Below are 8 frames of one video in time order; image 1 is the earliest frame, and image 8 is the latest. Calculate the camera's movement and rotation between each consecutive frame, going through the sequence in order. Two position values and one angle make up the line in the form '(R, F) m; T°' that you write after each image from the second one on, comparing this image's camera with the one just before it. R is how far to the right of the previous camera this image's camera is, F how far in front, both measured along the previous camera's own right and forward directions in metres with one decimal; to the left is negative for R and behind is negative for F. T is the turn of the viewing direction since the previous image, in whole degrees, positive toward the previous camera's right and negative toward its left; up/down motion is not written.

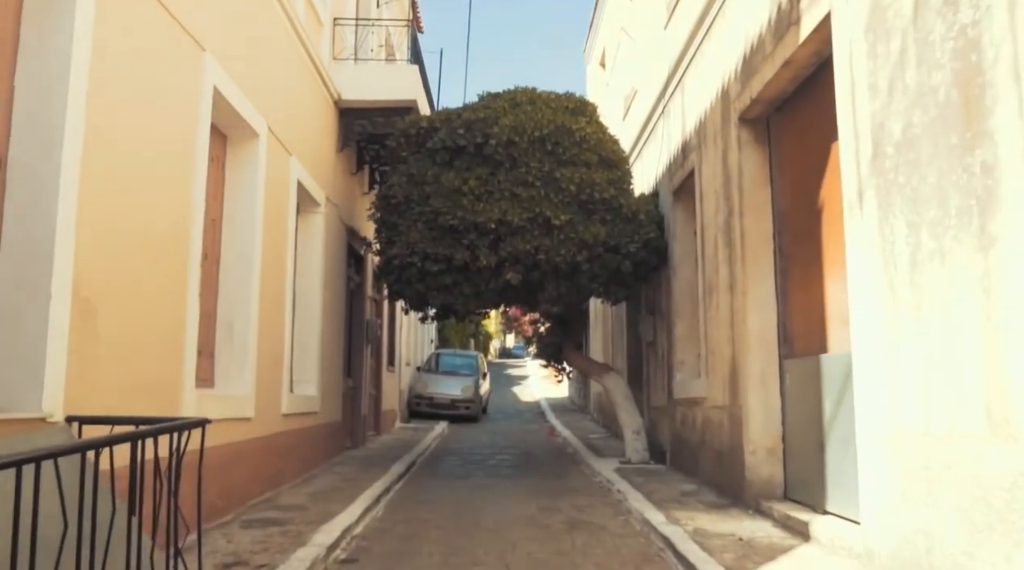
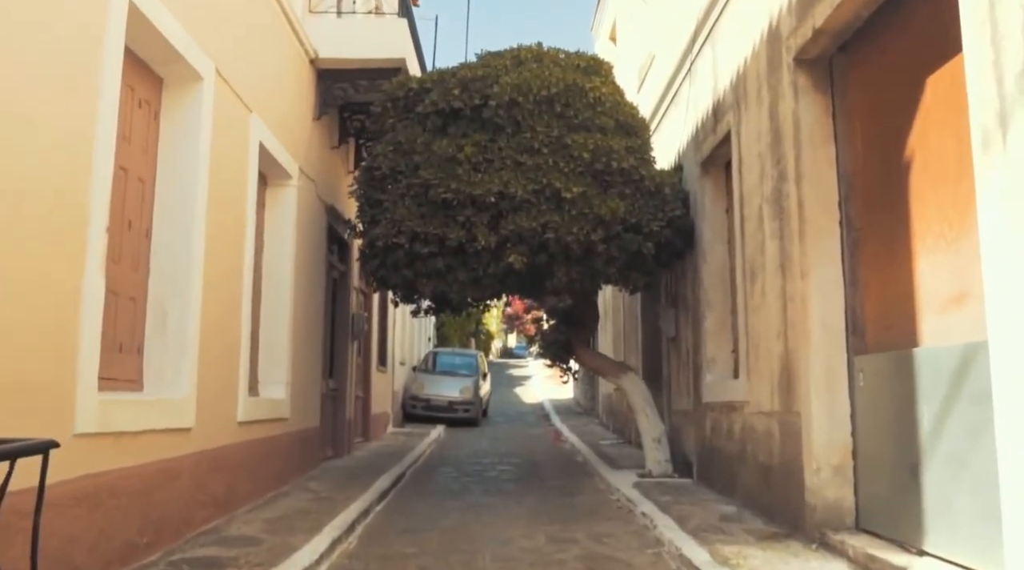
(0.0, +1.6) m; 0°
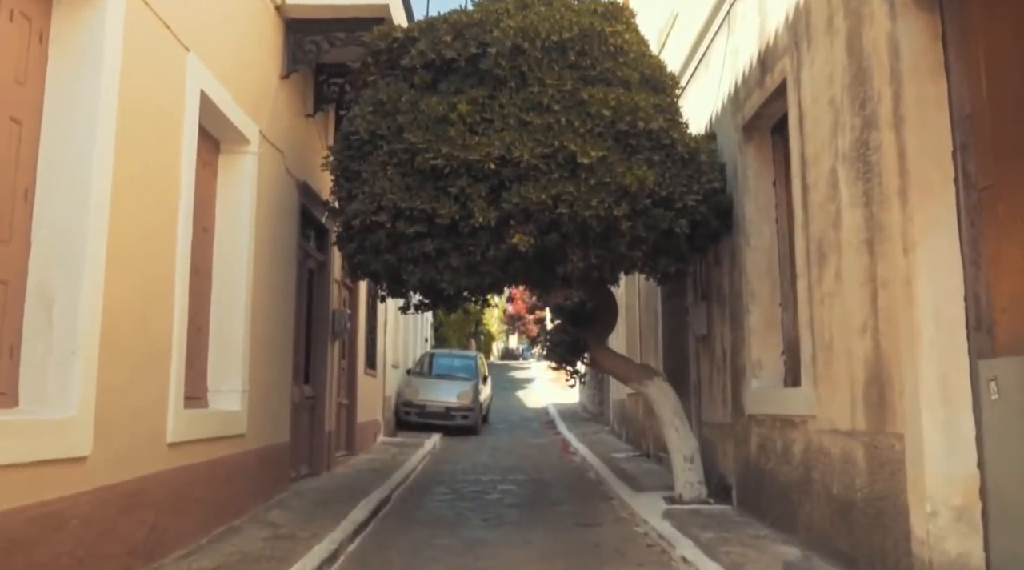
(0.0, +1.7) m; 0°
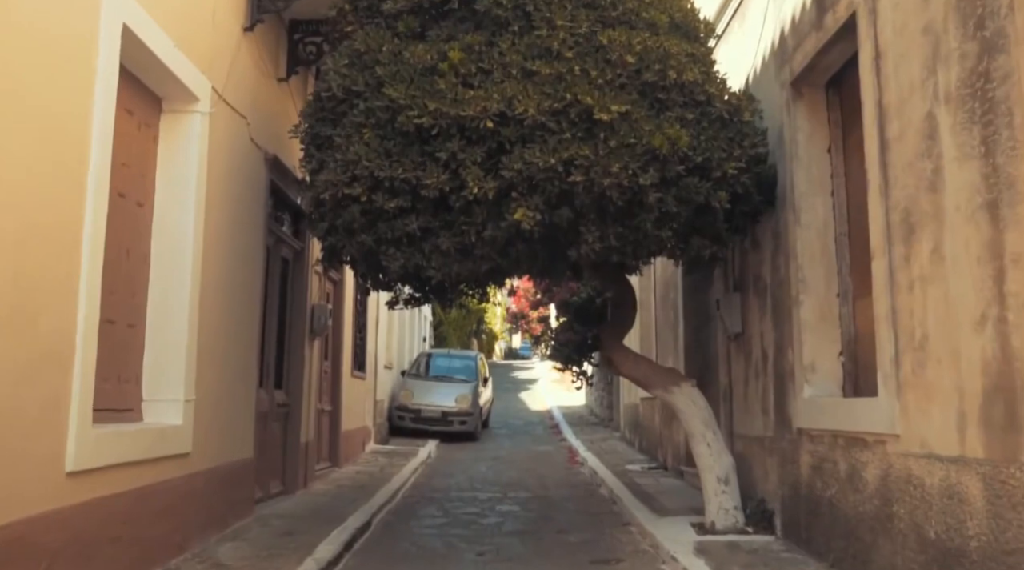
(0.0, +1.4) m; 0°
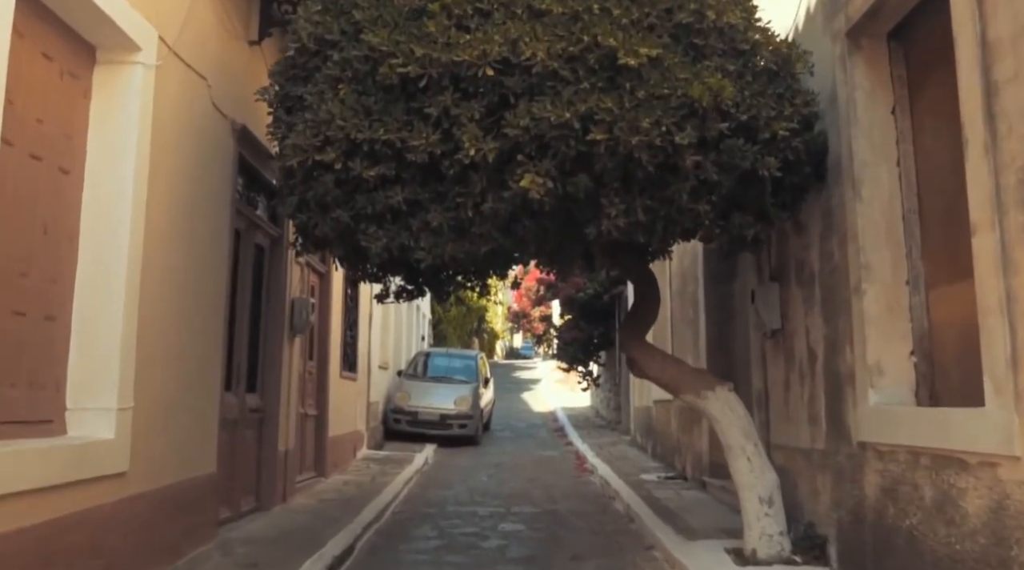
(0.0, +1.1) m; 0°
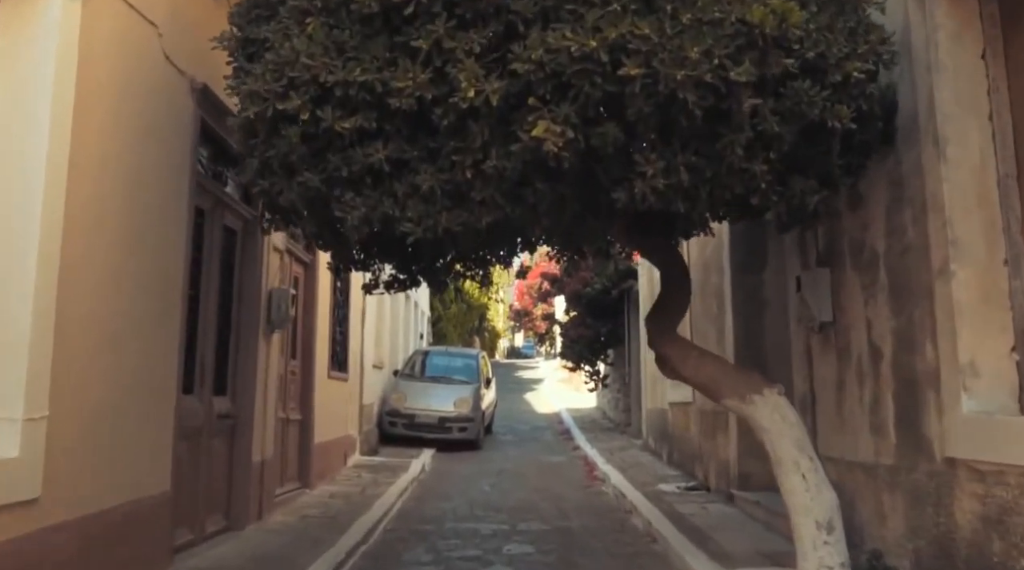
(0.0, +1.1) m; 0°
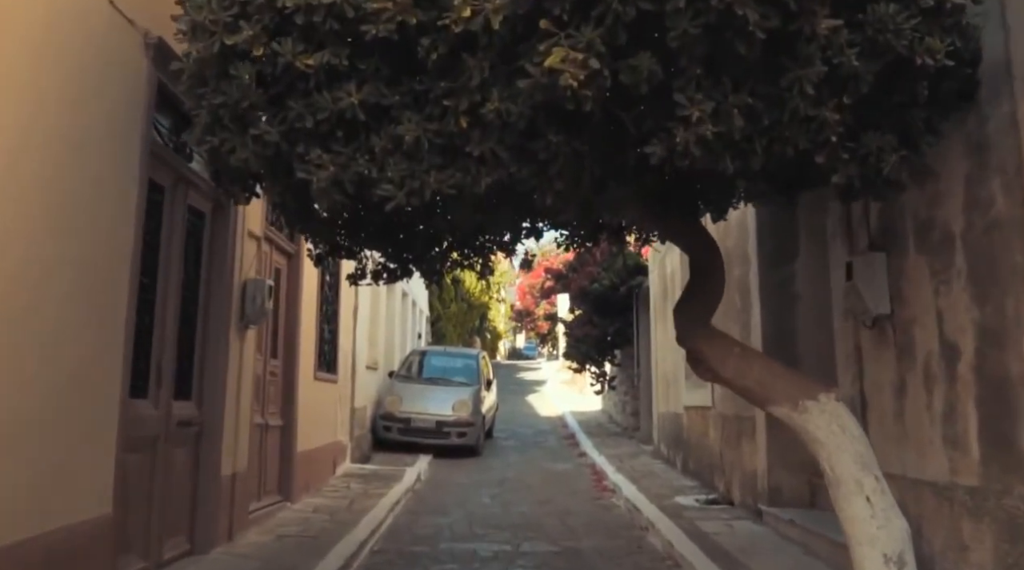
(0.0, +0.9) m; 0°
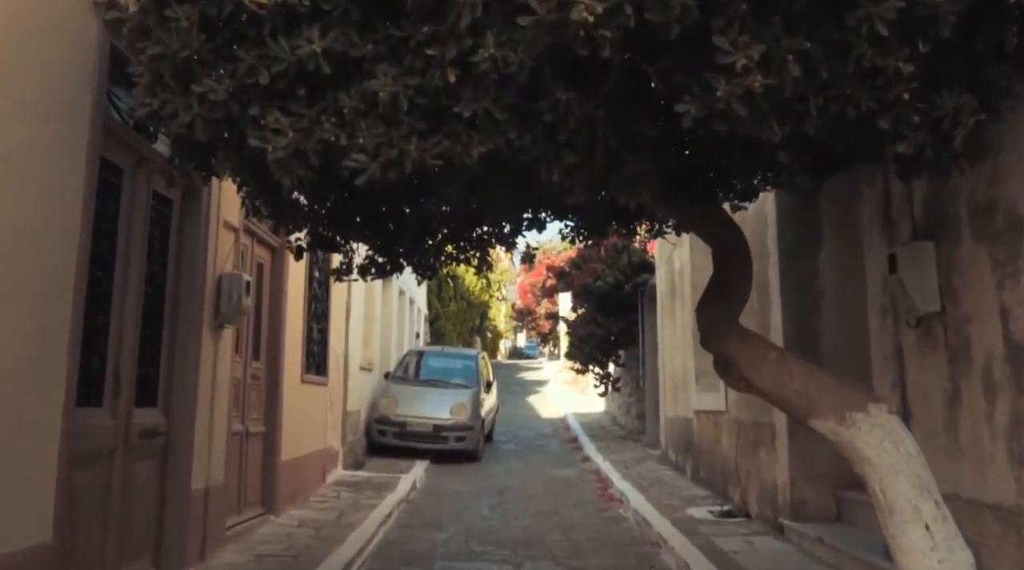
(0.0, +0.6) m; 0°
